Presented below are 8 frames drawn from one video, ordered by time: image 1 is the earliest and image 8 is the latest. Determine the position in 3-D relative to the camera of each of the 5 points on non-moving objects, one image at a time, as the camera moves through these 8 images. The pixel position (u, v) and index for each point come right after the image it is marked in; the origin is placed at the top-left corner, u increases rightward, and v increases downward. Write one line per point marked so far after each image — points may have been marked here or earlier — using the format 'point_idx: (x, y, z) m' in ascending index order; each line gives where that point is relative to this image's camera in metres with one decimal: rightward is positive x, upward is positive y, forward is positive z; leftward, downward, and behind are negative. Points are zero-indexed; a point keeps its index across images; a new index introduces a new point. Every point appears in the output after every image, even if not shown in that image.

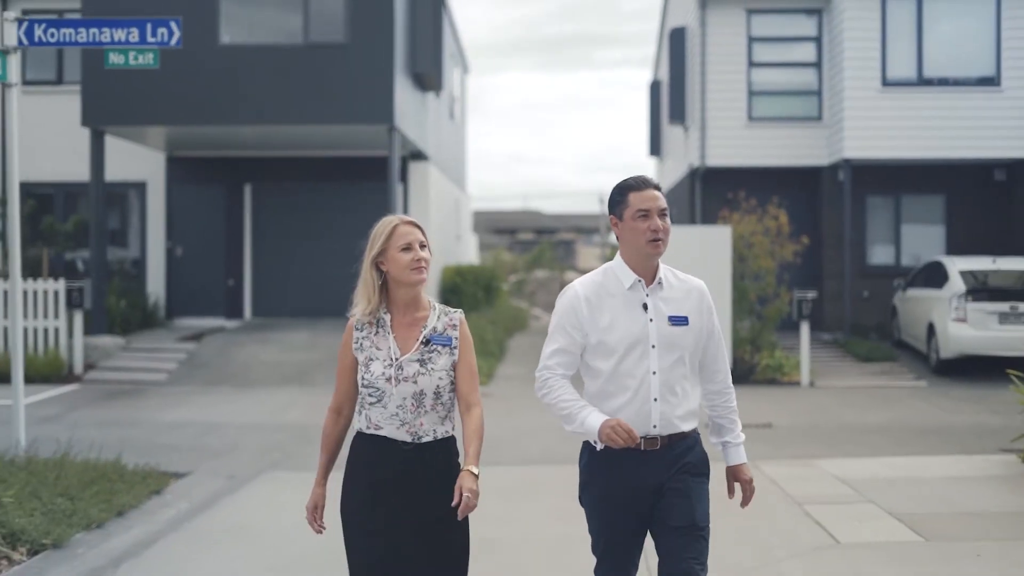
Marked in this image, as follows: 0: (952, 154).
0: (+7.1, +2.2, +17.3) m
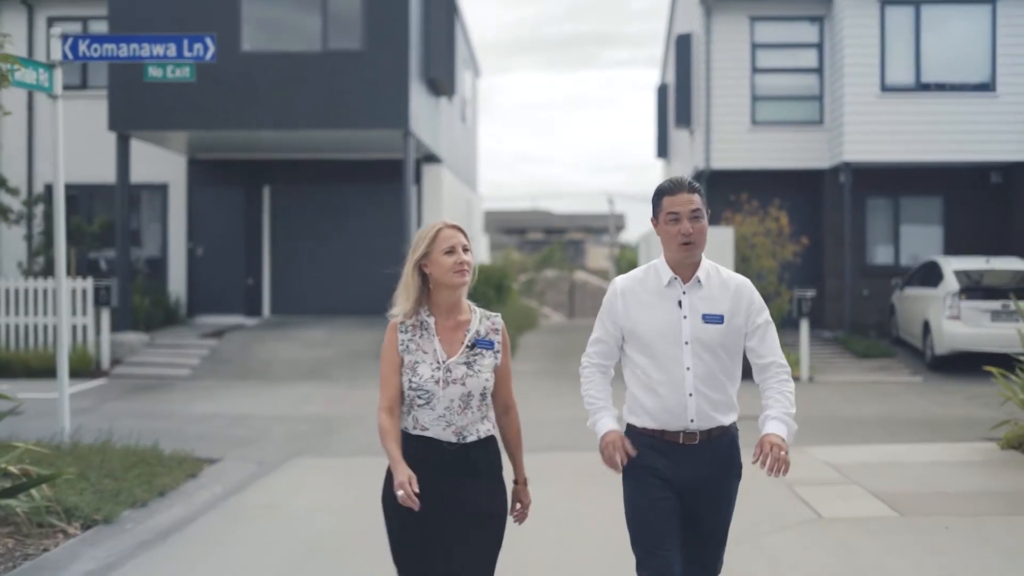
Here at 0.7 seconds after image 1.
0: (+7.3, +2.2, +17.8) m
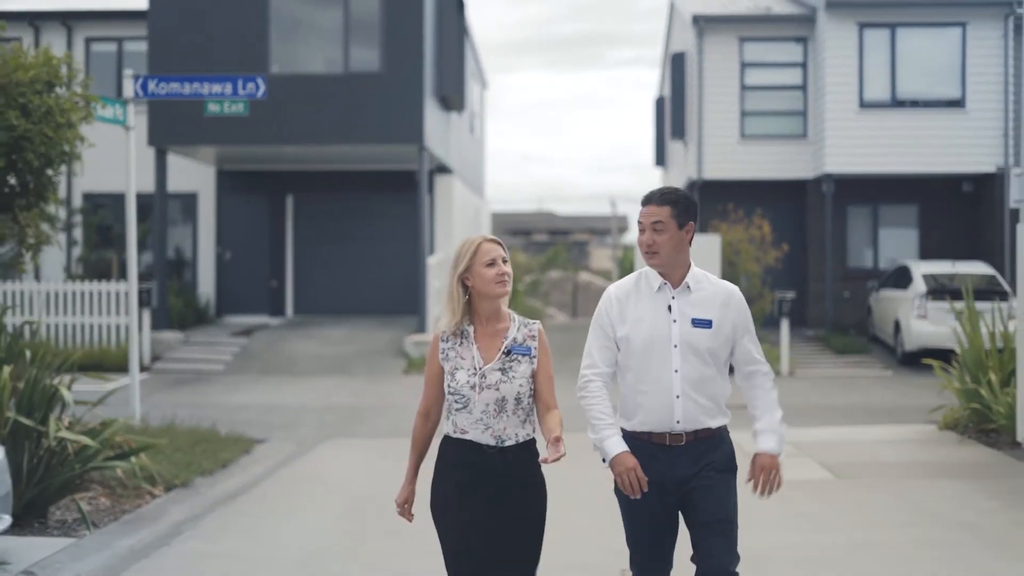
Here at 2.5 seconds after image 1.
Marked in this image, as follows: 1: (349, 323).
0: (+7.4, +2.1, +19.2) m
1: (-3.0, -0.6, +19.6) m
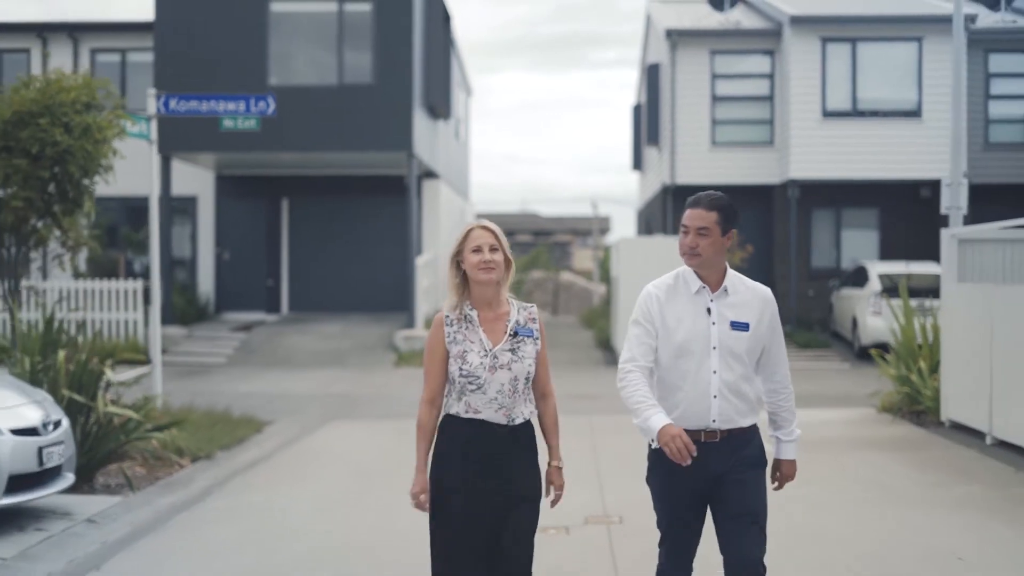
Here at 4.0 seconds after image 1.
0: (+7.1, +2.2, +20.5) m
1: (-3.3, -0.6, +20.7) m
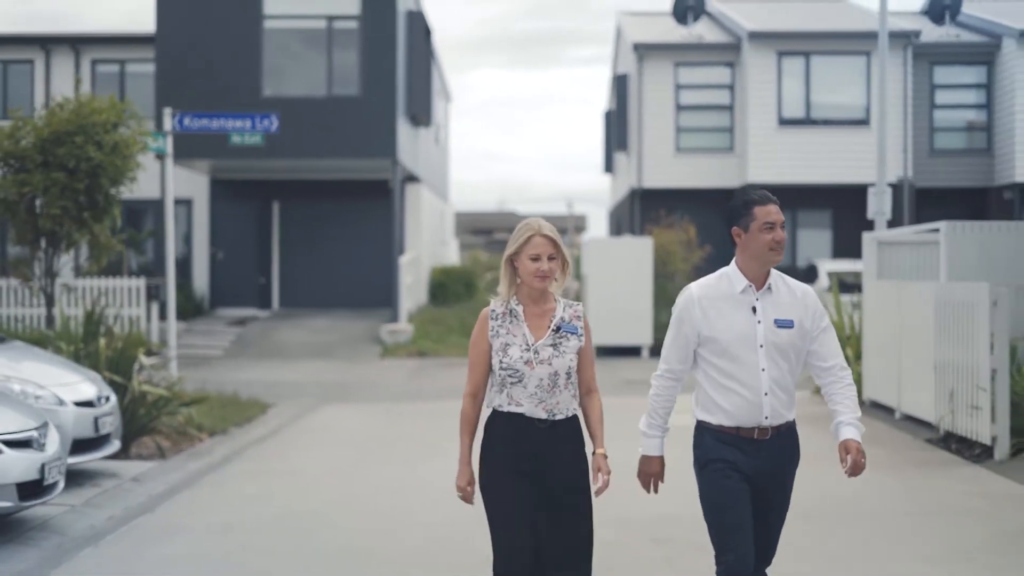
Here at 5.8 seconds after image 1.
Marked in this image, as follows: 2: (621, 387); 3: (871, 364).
0: (+6.6, +2.2, +22.0) m
1: (-3.8, -0.6, +22.0) m
2: (+1.5, -1.4, +15.0) m
3: (+3.9, -0.8, +11.5) m
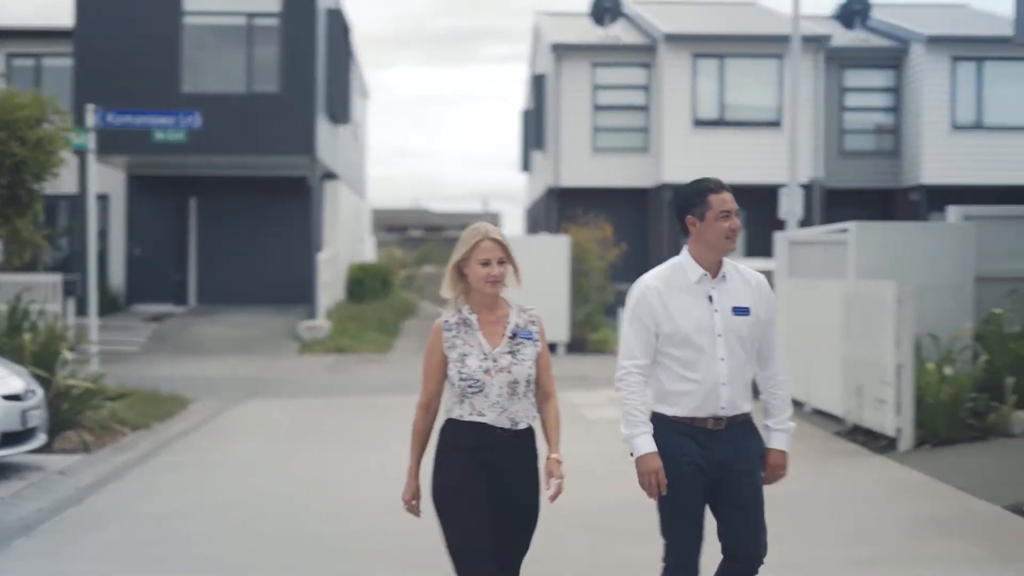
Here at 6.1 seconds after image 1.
0: (+4.9, +2.3, +22.7) m
1: (-5.4, -0.5, +22.0) m
2: (+0.3, -1.3, +15.3) m
3: (+3.0, -0.7, +12.0) m
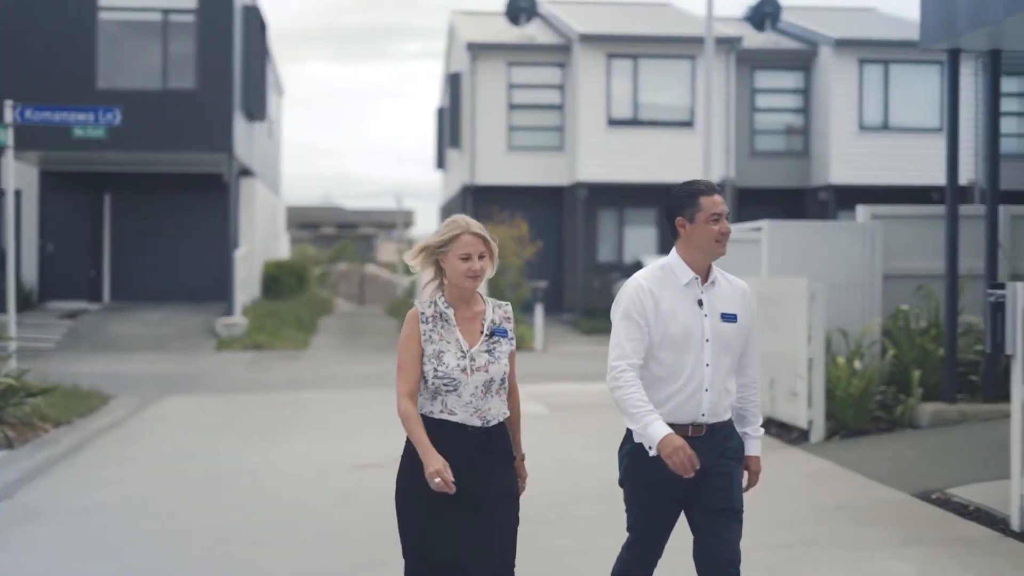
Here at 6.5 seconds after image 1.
0: (+3.2, +2.4, +23.3) m
1: (-7.1, -0.4, +21.7) m
2: (-0.8, -1.3, +15.5) m
3: (+2.2, -0.7, +12.4) m
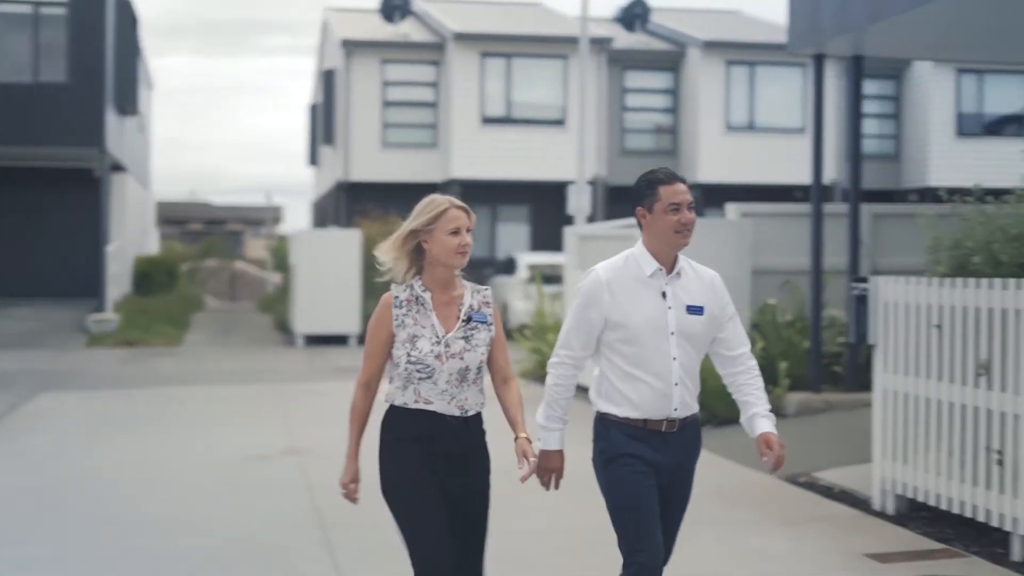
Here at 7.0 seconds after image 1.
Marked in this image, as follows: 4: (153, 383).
0: (+0.6, +2.4, +23.6) m
1: (-9.4, -0.4, +20.8) m
2: (-2.4, -1.2, +15.5) m
3: (+0.9, -0.7, +12.8) m
4: (-4.6, -1.3, +13.8) m
